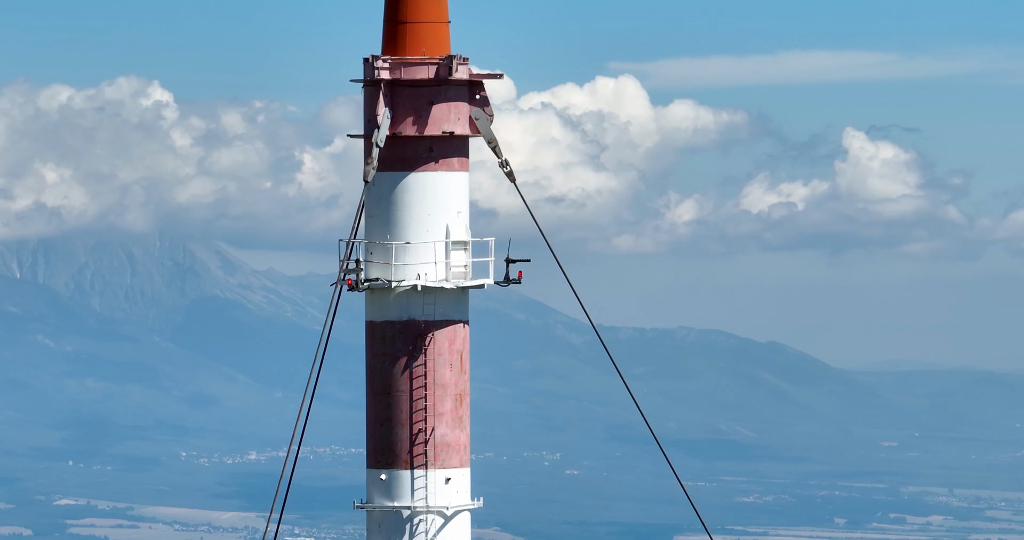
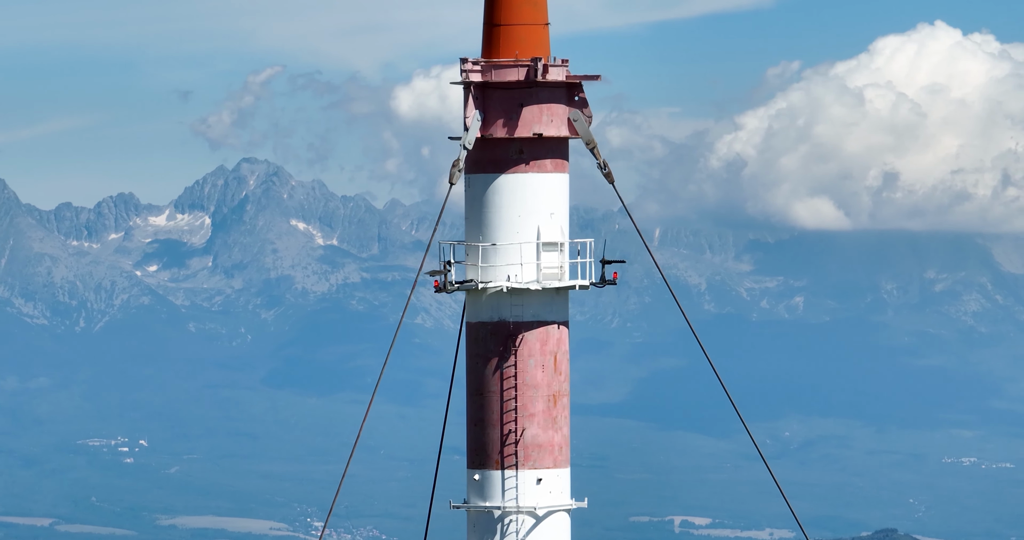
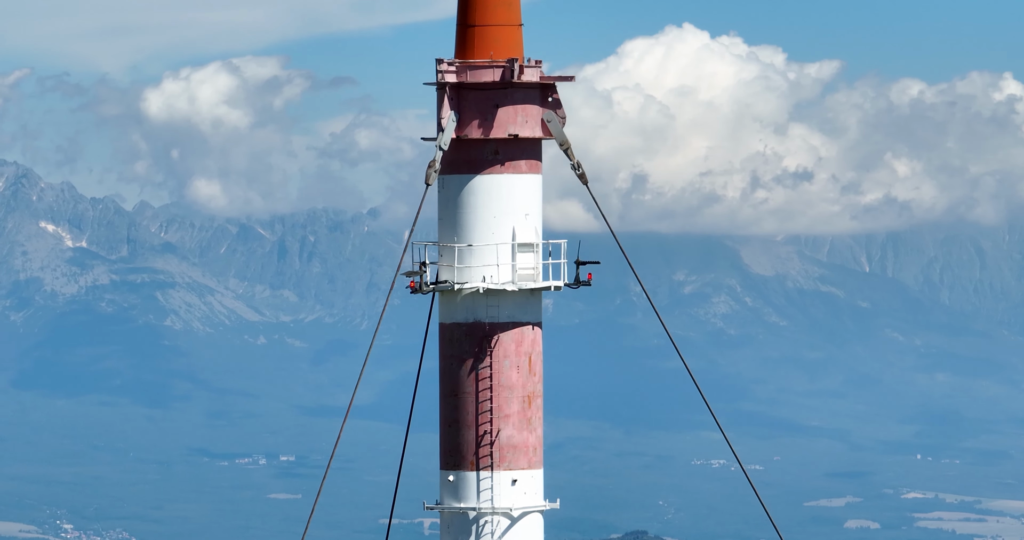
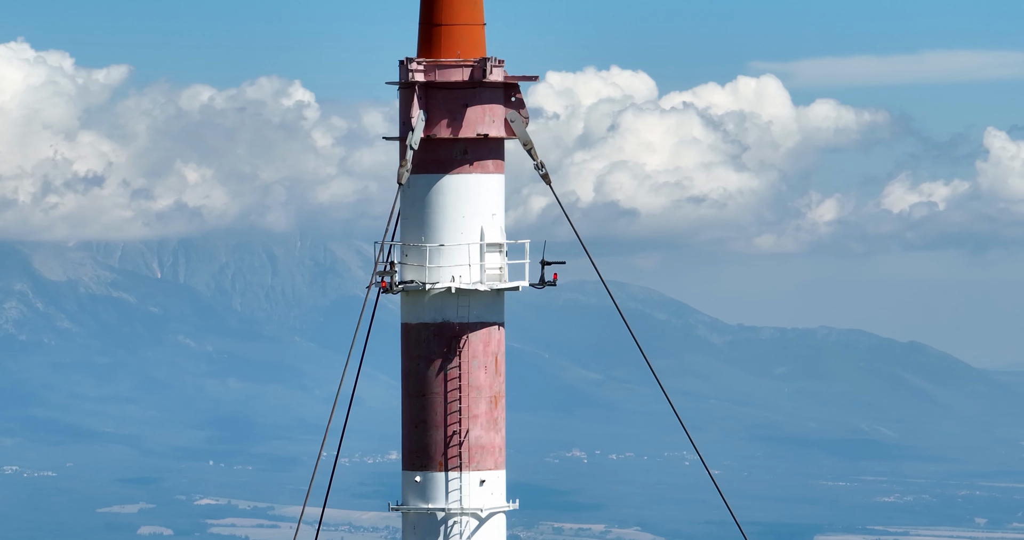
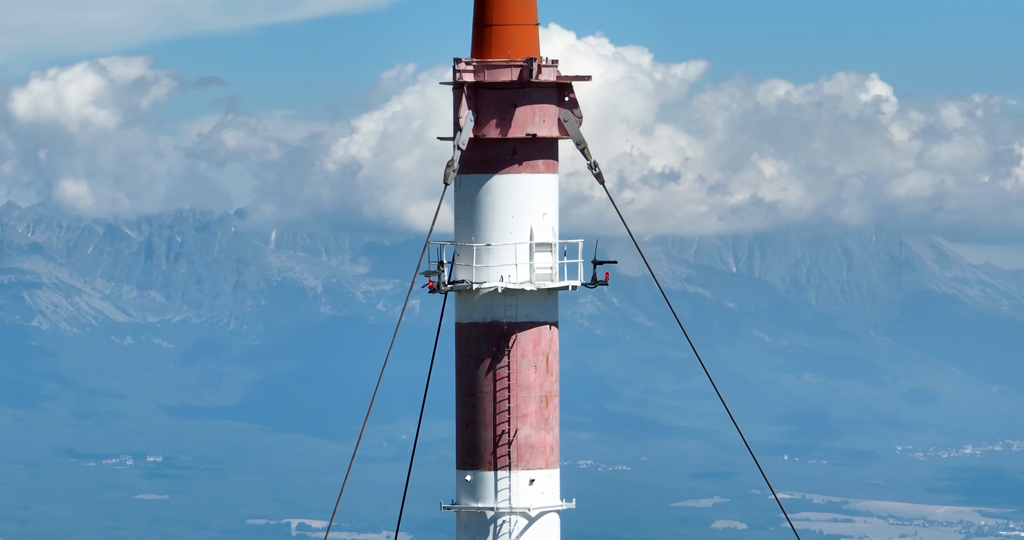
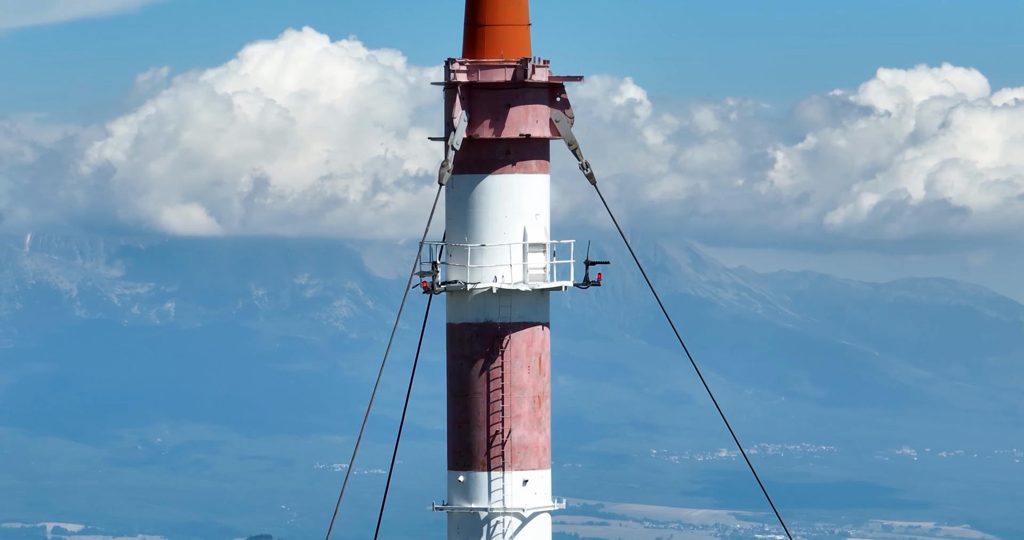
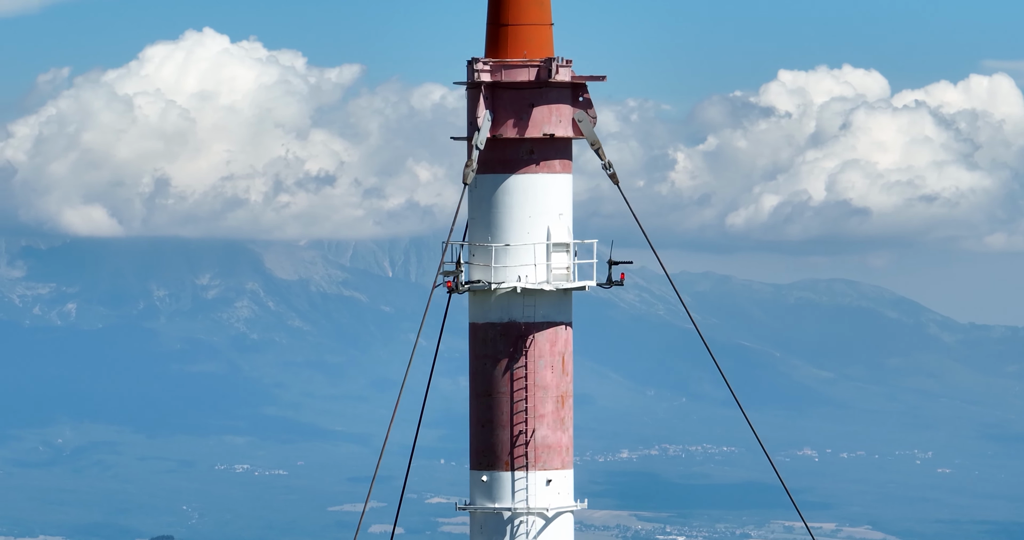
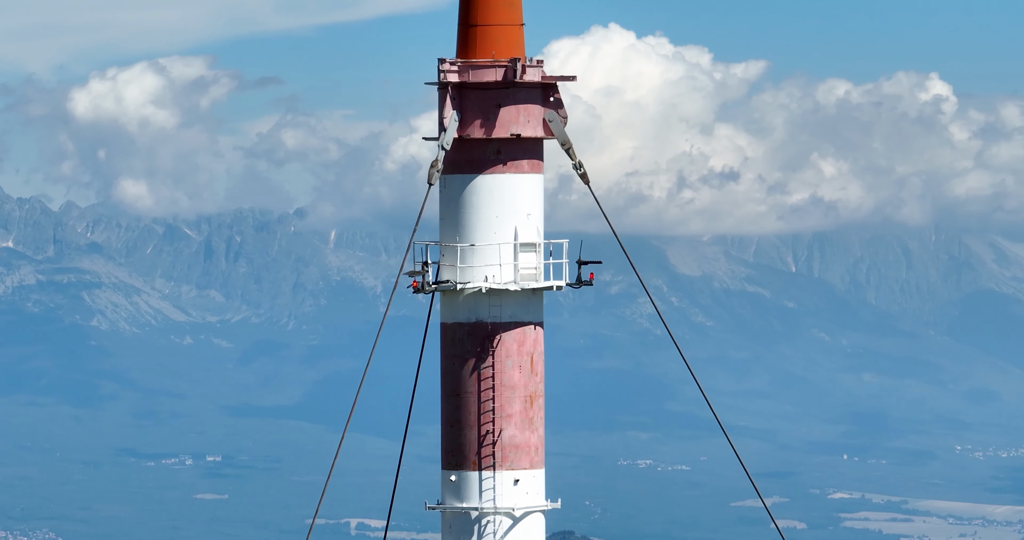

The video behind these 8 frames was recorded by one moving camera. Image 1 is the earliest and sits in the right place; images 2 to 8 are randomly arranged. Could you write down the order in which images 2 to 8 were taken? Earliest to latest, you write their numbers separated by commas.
4, 7, 6, 5, 8, 3, 2
